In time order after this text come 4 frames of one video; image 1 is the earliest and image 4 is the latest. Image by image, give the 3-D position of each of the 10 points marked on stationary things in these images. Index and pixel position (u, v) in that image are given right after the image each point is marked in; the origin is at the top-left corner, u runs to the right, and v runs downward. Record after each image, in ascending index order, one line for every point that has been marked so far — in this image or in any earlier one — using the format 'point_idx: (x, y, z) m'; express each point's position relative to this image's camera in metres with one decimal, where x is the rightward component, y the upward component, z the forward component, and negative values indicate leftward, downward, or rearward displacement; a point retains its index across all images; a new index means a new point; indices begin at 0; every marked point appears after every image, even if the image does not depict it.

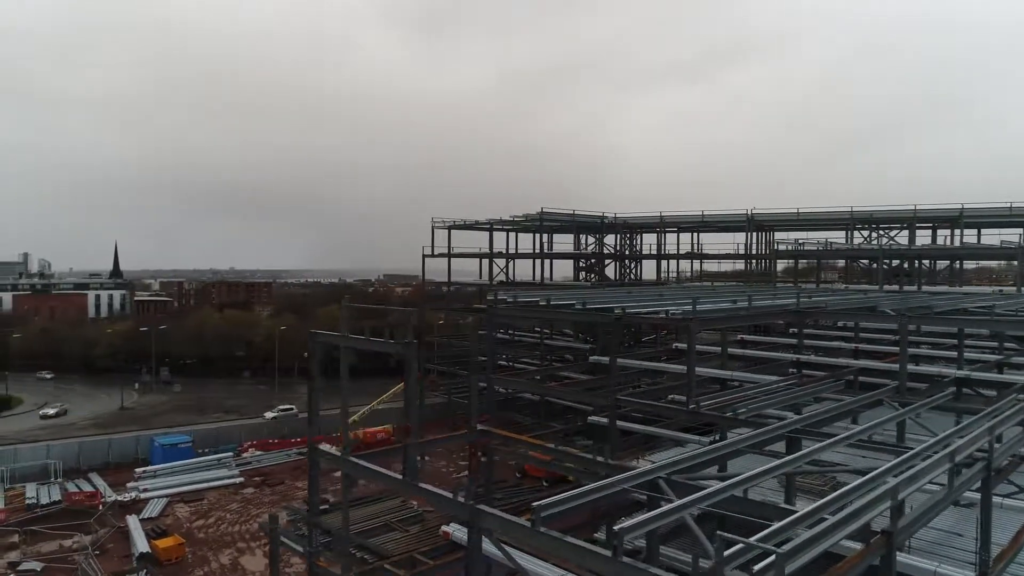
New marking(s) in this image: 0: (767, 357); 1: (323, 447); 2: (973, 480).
0: (+6.0, -1.6, +14.5) m
1: (-2.3, -1.9, +7.5) m
2: (+5.0, -2.1, +7.0) m
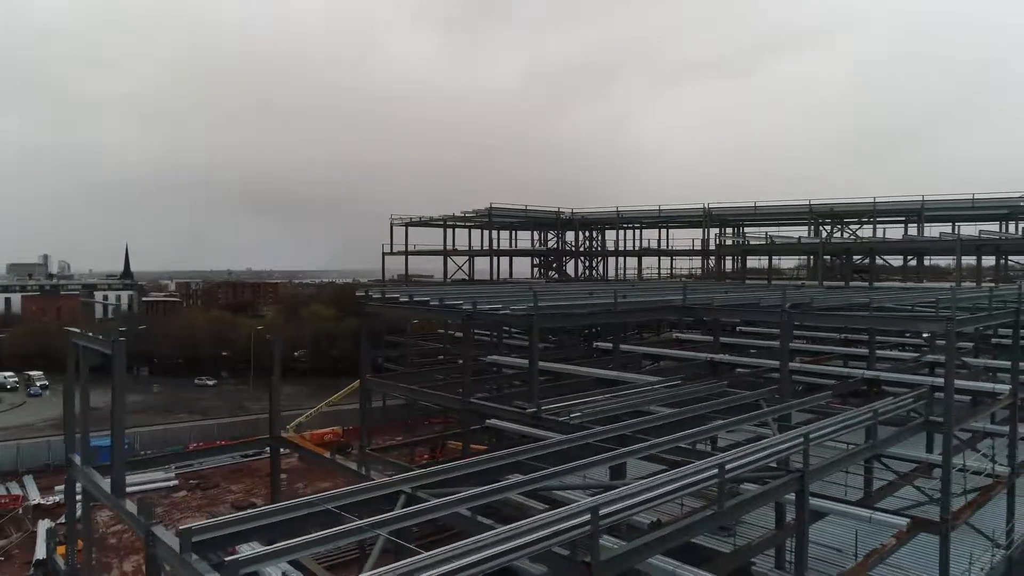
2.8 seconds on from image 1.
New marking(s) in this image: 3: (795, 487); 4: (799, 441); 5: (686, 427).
0: (+3.7, -1.5, +13.7) m
1: (-4.8, -1.9, +6.9) m
2: (+2.6, -2.0, +6.2) m
3: (+2.8, -2.0, +6.4) m
4: (+2.9, -1.5, +6.4) m
5: (+2.4, -1.9, +8.8) m
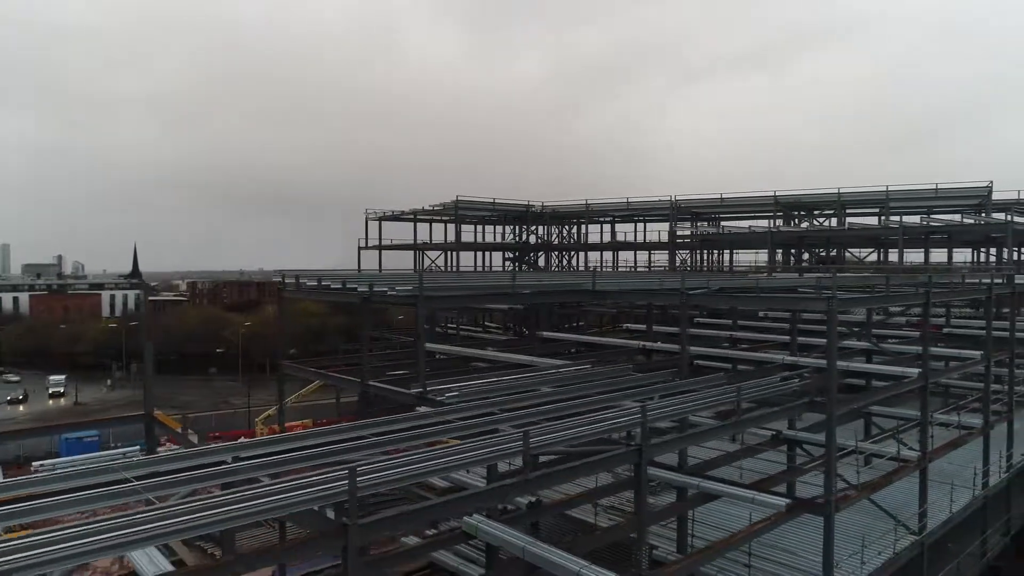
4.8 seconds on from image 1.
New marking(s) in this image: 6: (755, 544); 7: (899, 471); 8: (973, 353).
0: (+2.1, -1.2, +13.7) m
1: (-6.4, -1.6, +7.0) m
2: (+1.0, -1.7, +6.2) m
3: (+1.2, -1.7, +6.4) m
4: (+1.3, -1.3, +6.4) m
5: (+0.8, -1.7, +8.8) m
6: (+3.7, -3.9, +9.5) m
7: (+6.2, -2.9, +10.1) m
8: (+9.1, -1.3, +12.5) m
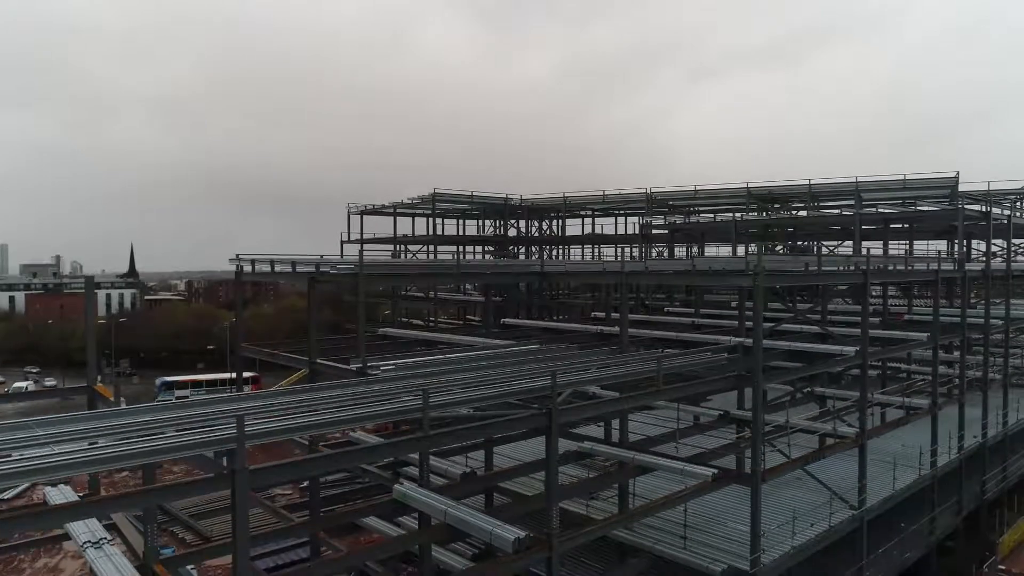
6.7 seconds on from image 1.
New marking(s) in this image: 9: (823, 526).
0: (+1.2, -0.9, +14.0) m
1: (-7.3, -1.3, +7.2) m
2: (+0.1, -1.4, +6.4) m
3: (+0.3, -1.4, +6.7) m
4: (+0.4, -1.0, +6.7) m
5: (-0.1, -1.4, +9.0) m
6: (+2.8, -3.6, +9.8) m
7: (+5.3, -2.6, +10.4) m
8: (+8.2, -1.0, +12.7) m
9: (+4.8, -3.7, +9.8) m
